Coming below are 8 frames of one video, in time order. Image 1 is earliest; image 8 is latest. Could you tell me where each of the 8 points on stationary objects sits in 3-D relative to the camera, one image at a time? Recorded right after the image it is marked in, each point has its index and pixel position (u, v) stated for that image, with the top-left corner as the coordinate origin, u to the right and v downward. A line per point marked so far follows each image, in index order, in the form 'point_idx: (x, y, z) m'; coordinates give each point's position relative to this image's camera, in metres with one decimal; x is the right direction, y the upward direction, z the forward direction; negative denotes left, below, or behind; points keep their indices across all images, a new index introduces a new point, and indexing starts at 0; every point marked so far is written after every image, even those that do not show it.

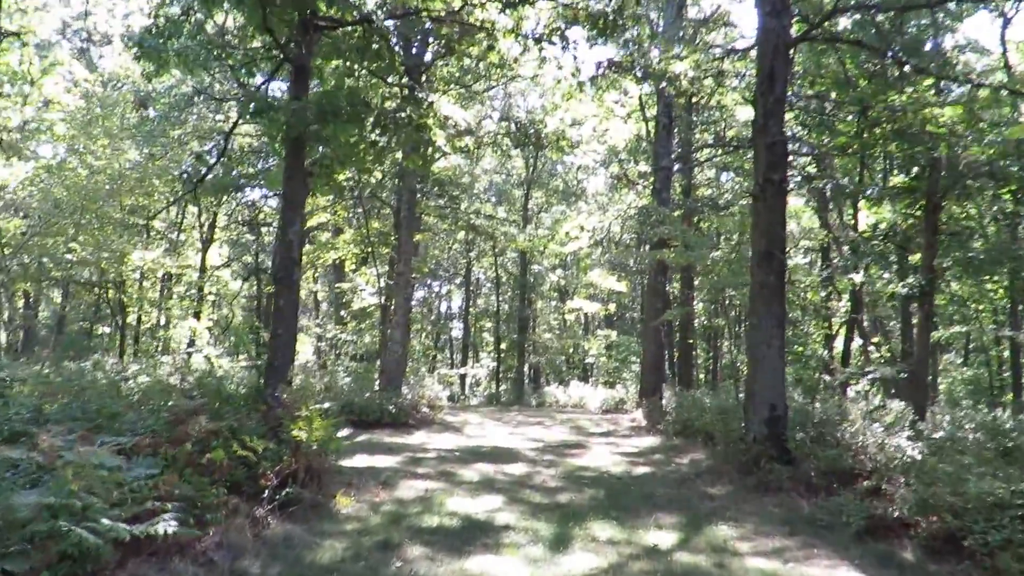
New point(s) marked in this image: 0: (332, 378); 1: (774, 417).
0: (-2.5, -1.2, +17.2) m
1: (+2.0, -1.0, +9.8) m
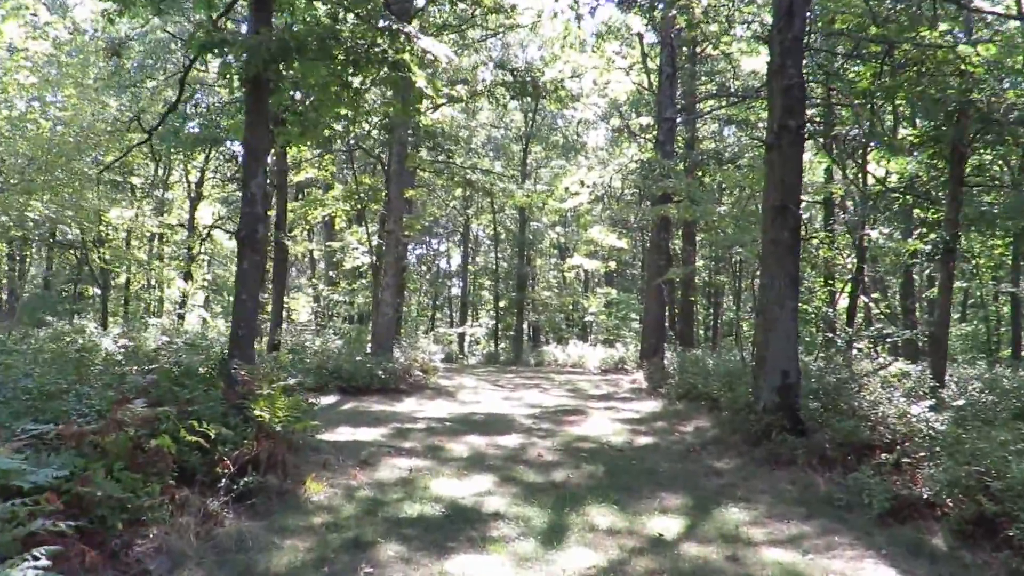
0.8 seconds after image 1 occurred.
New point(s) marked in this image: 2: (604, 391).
0: (-2.5, -0.7, +16.5) m
1: (+2.0, -0.7, +9.1) m
2: (+1.2, -1.3, +16.2) m
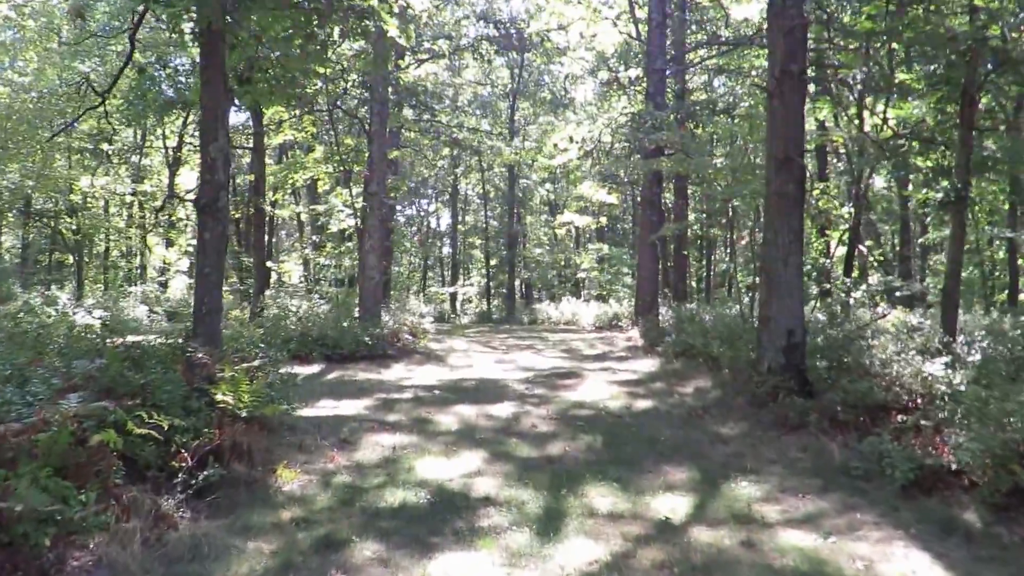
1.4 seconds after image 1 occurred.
0: (-2.6, -0.2, +16.0) m
1: (+1.9, -0.4, +8.6) m
2: (+1.1, -0.8, +15.7) m
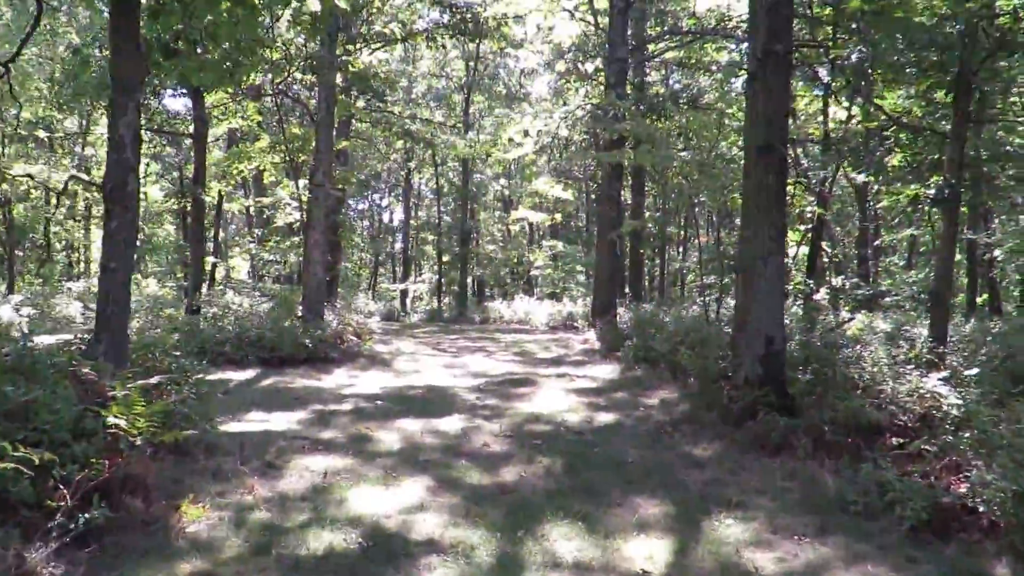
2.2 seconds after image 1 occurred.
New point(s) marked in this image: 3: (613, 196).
0: (-3.2, -0.2, +15.1) m
1: (+1.6, -0.4, +7.9) m
2: (+0.5, -0.8, +14.9) m
3: (+1.4, +1.2, +16.7) m
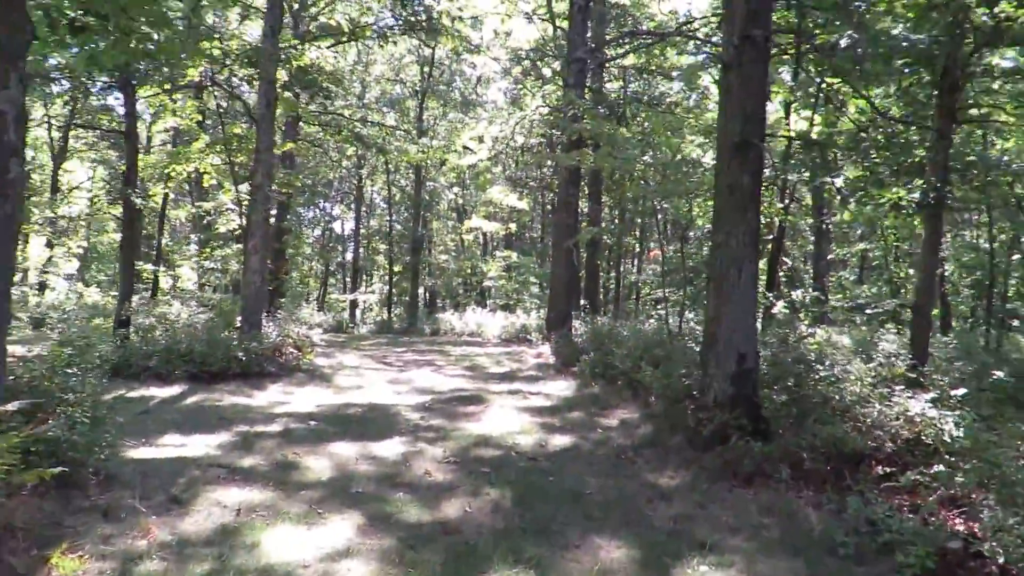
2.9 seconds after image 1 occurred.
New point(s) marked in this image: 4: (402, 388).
0: (-3.8, -0.3, +14.2) m
1: (+1.3, -0.5, +7.2) m
2: (-0.1, -0.9, +14.2) m
3: (+0.7, +1.1, +16.1) m
4: (-0.9, -0.9, +10.7) m
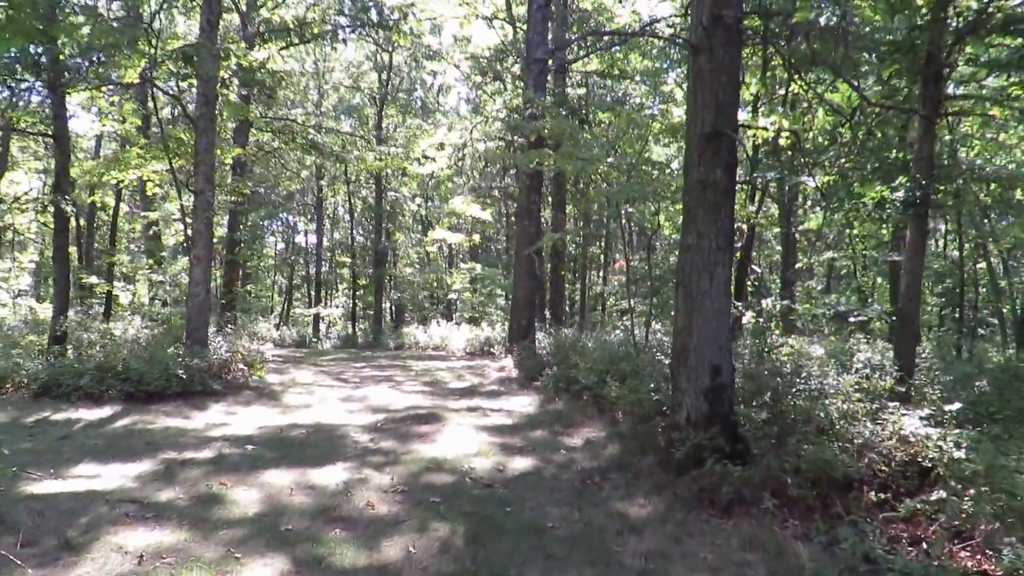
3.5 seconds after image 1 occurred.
0: (-4.2, -0.4, +13.5) m
1: (+1.1, -0.5, +6.6) m
2: (-0.5, -1.0, +13.5) m
3: (+0.3, +1.0, +15.4) m
4: (-1.3, -1.0, +10.0) m
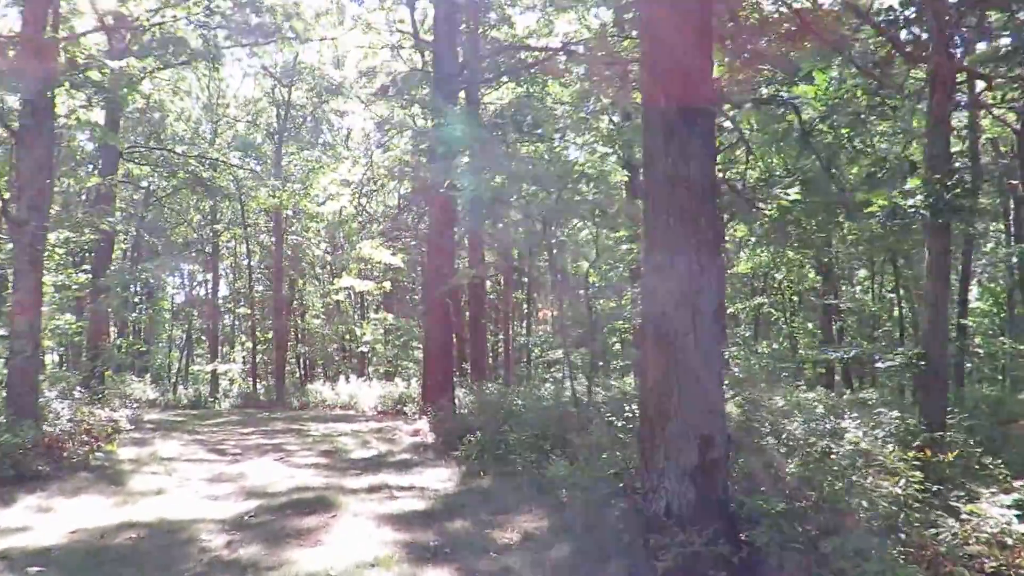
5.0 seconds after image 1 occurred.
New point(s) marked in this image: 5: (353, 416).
0: (-4.9, -0.9, +11.1) m
1: (+0.7, -0.6, +4.6) m
2: (-1.2, -1.4, +11.4) m
3: (-0.7, +0.4, +13.4) m
4: (-1.8, -1.3, +7.8) m
5: (-2.2, -1.8, +17.3) m
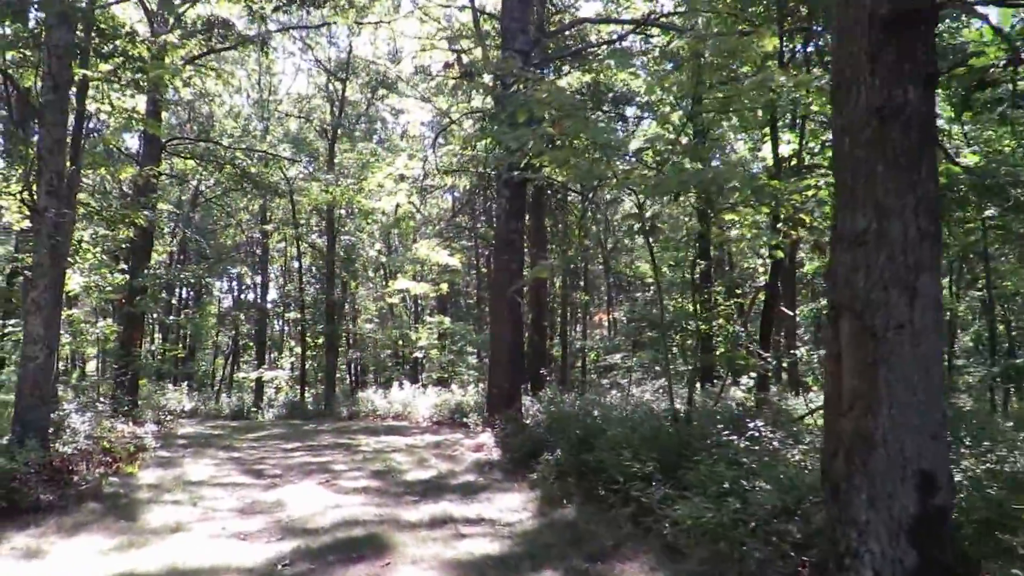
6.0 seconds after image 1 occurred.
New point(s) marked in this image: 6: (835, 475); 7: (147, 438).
0: (-4.3, -0.9, +9.9) m
1: (+1.1, -0.6, +3.2) m
2: (-0.6, -1.4, +10.1) m
3: (0.0, +0.4, +12.1) m
4: (-1.3, -1.2, +6.5) m
5: (-1.3, -1.8, +16.0) m
6: (+0.9, -0.6, +3.7) m
7: (-2.8, -1.2, +9.8) m
